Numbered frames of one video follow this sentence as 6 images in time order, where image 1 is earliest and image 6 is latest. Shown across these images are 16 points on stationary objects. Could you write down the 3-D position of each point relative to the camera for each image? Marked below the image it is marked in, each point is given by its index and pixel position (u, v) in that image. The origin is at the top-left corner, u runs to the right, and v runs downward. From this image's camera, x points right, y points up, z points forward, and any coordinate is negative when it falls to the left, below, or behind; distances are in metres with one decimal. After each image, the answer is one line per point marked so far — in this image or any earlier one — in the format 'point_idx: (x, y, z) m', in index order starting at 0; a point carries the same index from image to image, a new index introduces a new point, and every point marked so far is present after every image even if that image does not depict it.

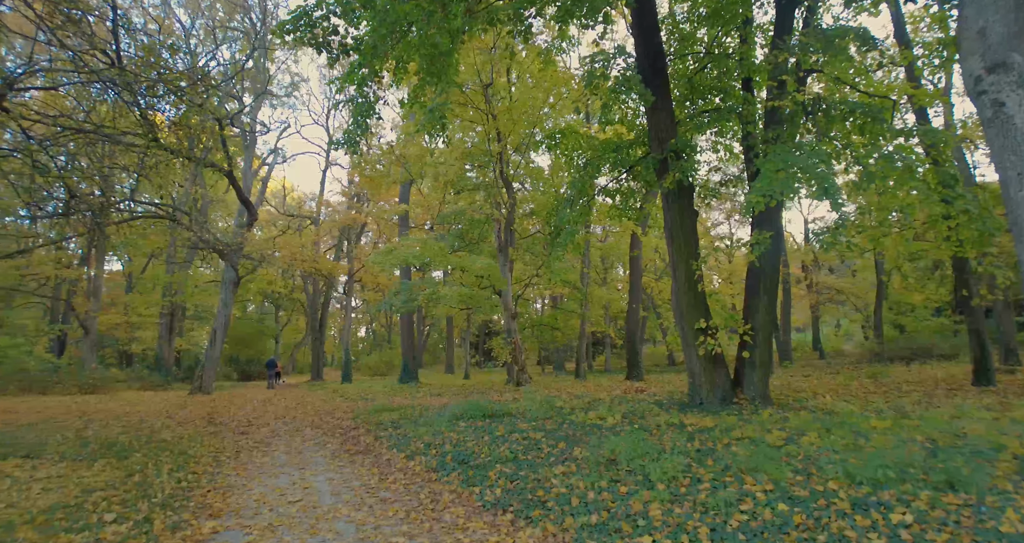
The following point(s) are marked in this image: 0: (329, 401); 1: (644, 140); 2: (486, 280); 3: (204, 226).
0: (-4.8, -3.4, +14.0) m
1: (+3.2, +3.1, +12.6) m
2: (-0.8, -0.2, +16.3) m
3: (-9.2, +1.3, +15.8) m
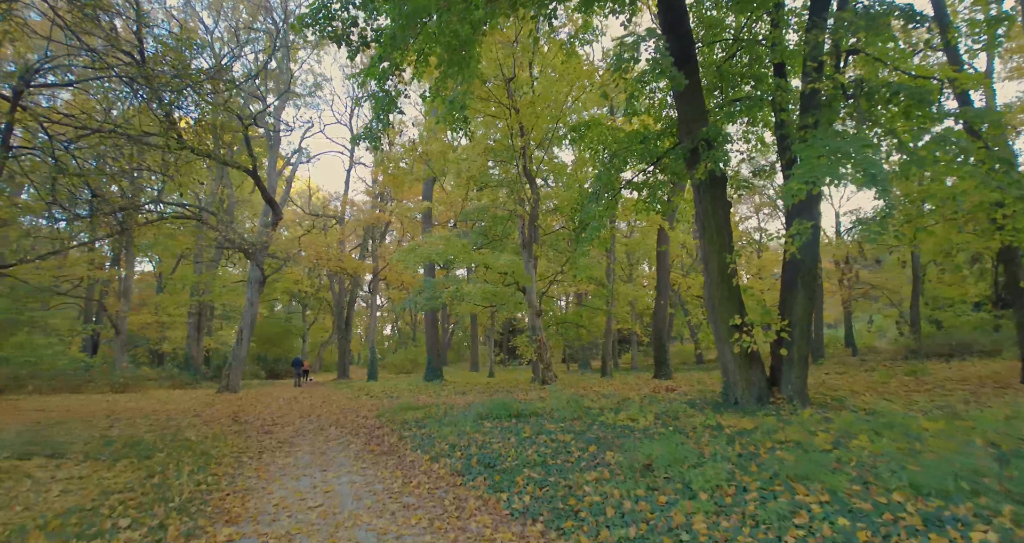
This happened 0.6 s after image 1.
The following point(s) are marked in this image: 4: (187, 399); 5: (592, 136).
0: (-4.1, -3.4, +14.0) m
1: (+3.7, +3.2, +12.2) m
2: (0.0, -0.1, +16.1) m
3: (-8.5, +1.4, +15.9) m
4: (-8.1, -3.2, +13.1) m
5: (+1.9, +3.3, +13.4) m
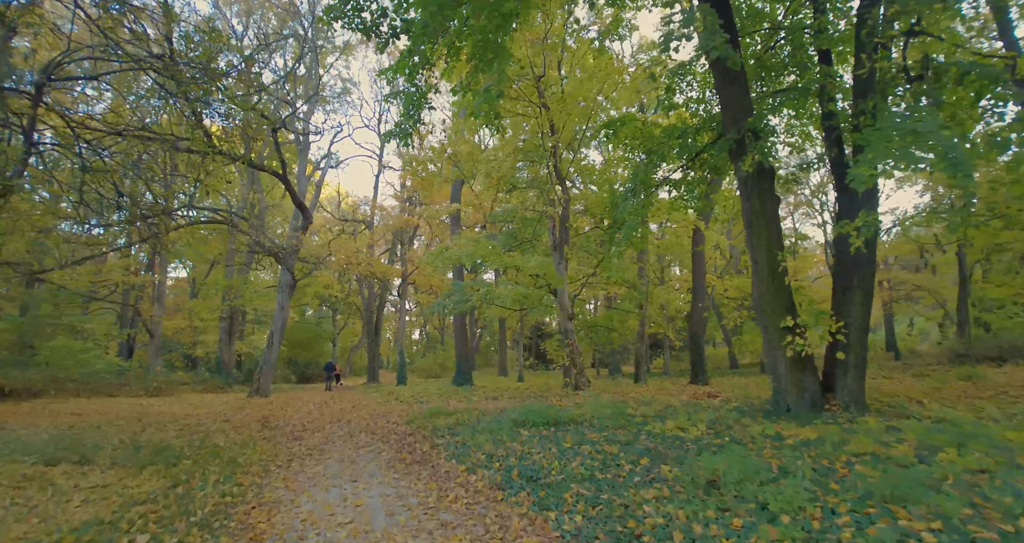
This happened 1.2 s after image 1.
0: (-3.3, -3.5, +13.8) m
1: (+4.4, +3.2, +11.6) m
2: (+0.9, -0.2, +15.7) m
3: (-7.6, +1.2, +16.0) m
4: (-7.3, -3.3, +13.1) m
5: (+2.6, +3.3, +12.9) m
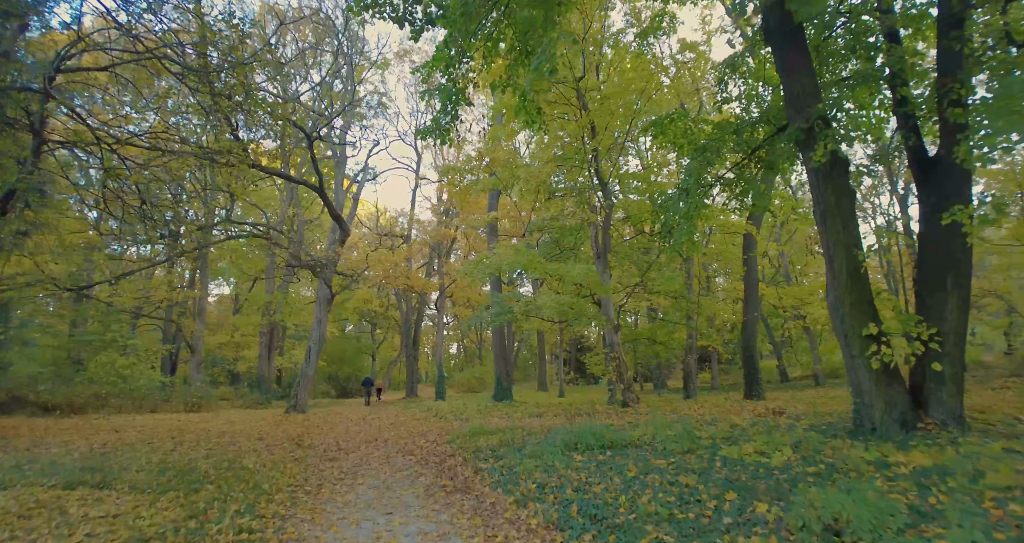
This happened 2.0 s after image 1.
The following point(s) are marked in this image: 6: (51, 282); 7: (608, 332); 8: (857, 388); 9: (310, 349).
0: (-2.2, -3.7, +13.3) m
1: (+5.2, +3.1, +10.8) m
2: (+2.1, -0.4, +15.0) m
3: (-6.4, +0.8, +15.9) m
4: (-6.2, -3.6, +12.9) m
5: (+3.6, +3.1, +12.2) m
6: (-10.3, -0.2, +11.8) m
7: (+2.6, -1.7, +14.7) m
8: (+4.8, -1.6, +7.4) m
9: (-6.8, -2.6, +17.8) m
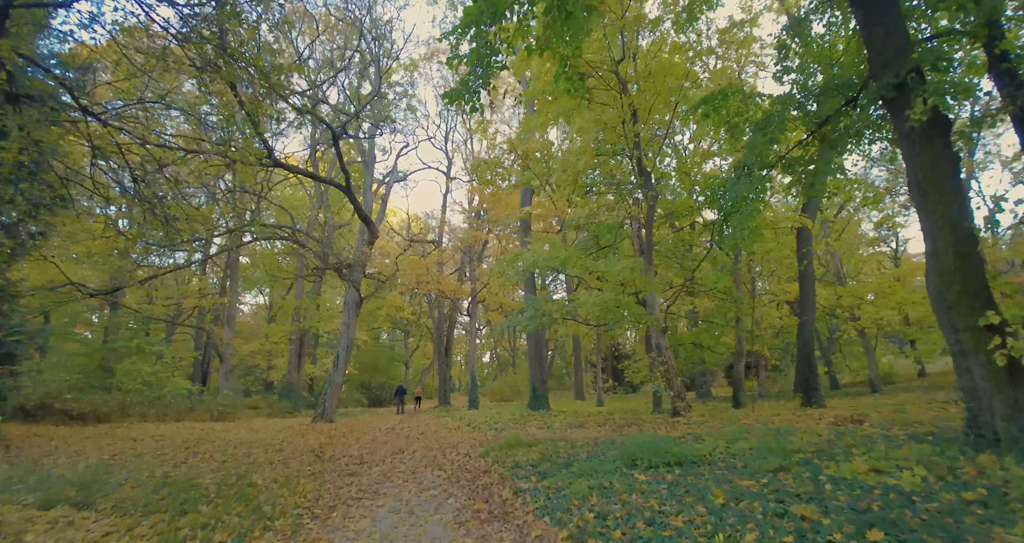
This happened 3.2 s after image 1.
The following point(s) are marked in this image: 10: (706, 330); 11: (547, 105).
0: (-1.3, -3.7, +12.4) m
1: (+5.8, +3.3, +9.6) m
2: (+3.0, -0.4, +13.9) m
3: (-5.4, +0.7, +15.3) m
4: (-5.3, -3.6, +12.3) m
5: (+4.3, +3.2, +11.1) m
6: (-9.5, -0.3, +11.5) m
7: (+3.6, -1.6, +13.6) m
8: (+5.3, -1.4, +6.1) m
9: (-5.6, -2.7, +17.3) m
10: (+6.9, -2.1, +18.8) m
11: (+0.9, +4.1, +13.0) m
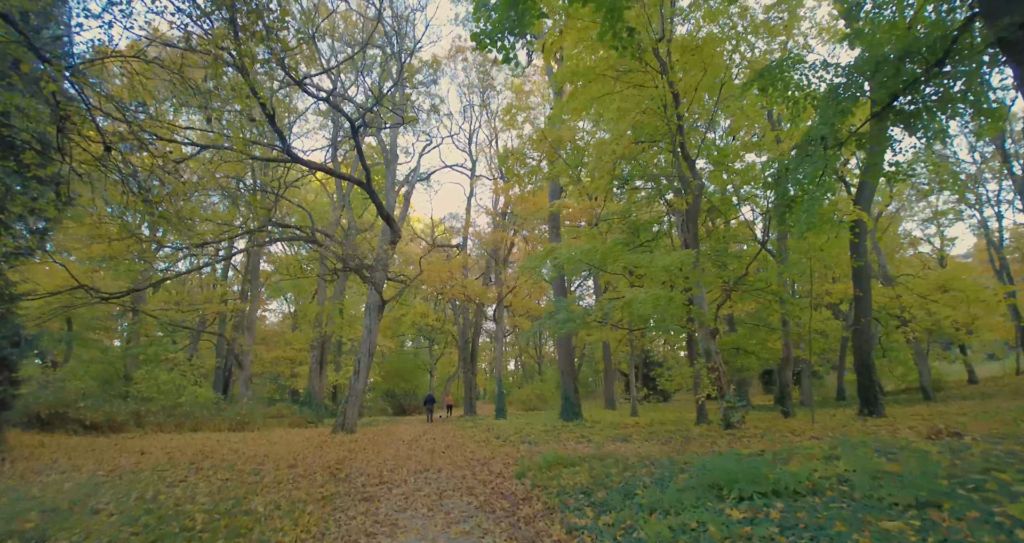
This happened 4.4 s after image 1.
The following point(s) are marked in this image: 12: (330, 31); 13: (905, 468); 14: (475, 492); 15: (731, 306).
0: (-0.6, -3.7, +11.5) m
1: (+6.4, +3.4, +8.4) m
2: (+3.8, -0.3, +12.8) m
3: (-4.6, +0.6, +14.6) m
4: (-4.6, -3.7, +11.5) m
5: (+4.9, +3.3, +10.0) m
6: (-8.9, -0.4, +11.0) m
7: (+4.3, -1.5, +12.4) m
8: (+5.7, -1.2, +4.9) m
9: (-4.7, -2.8, +16.5) m
10: (+7.8, -2.0, +17.5) m
11: (+1.5, +4.1, +12.0) m
12: (-5.2, +7.0, +14.8) m
13: (+3.2, -1.7, +4.4) m
14: (-0.5, -2.5, +6.1) m
15: (+7.8, -1.2, +18.8) m
